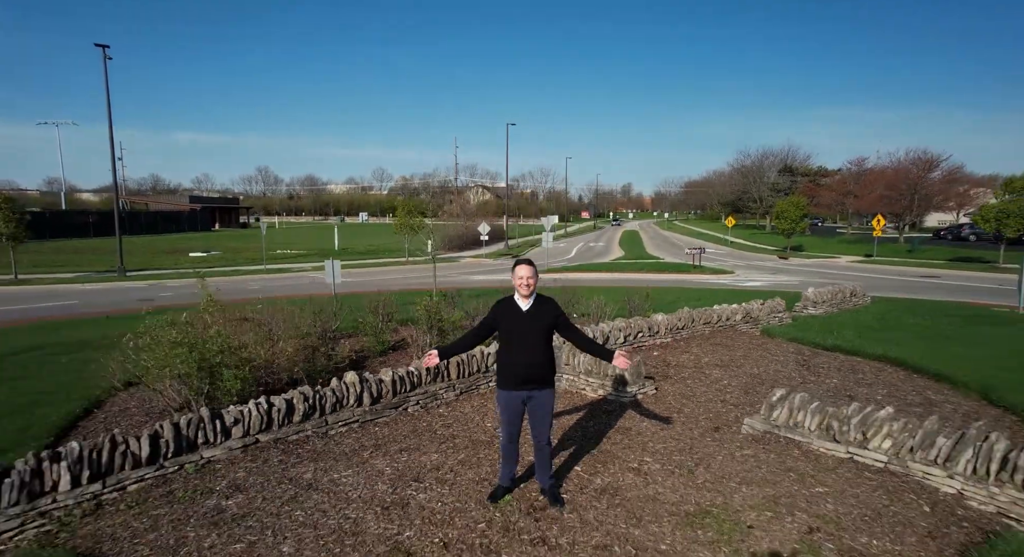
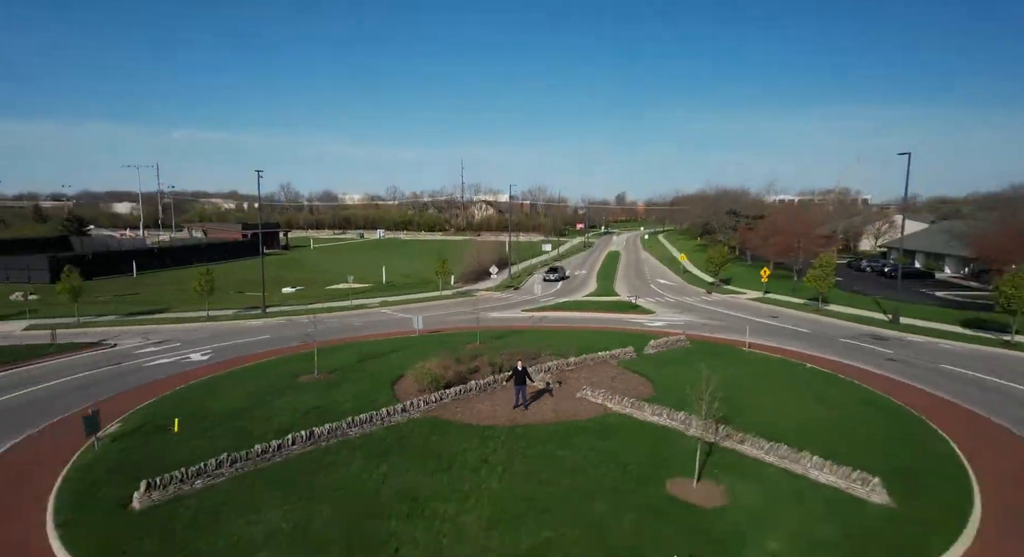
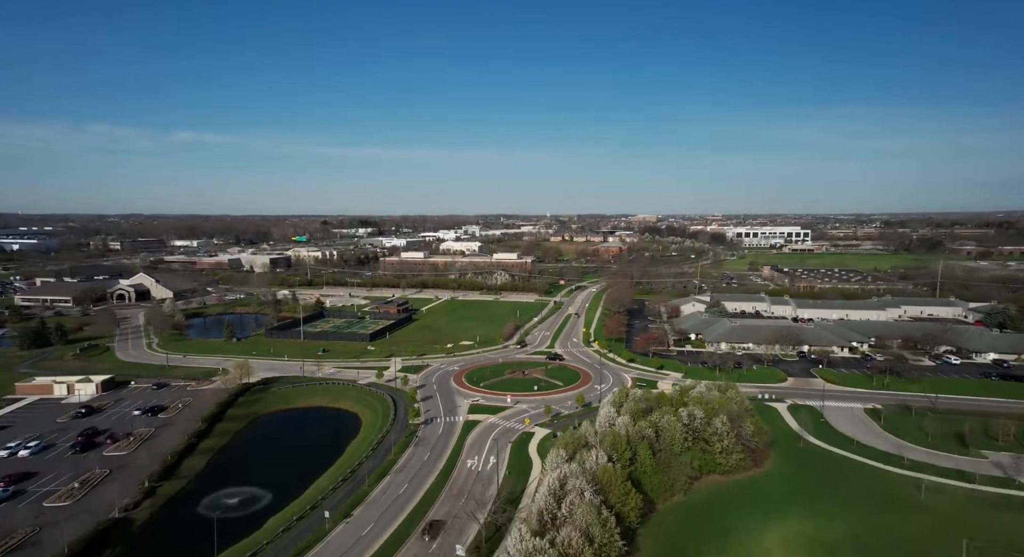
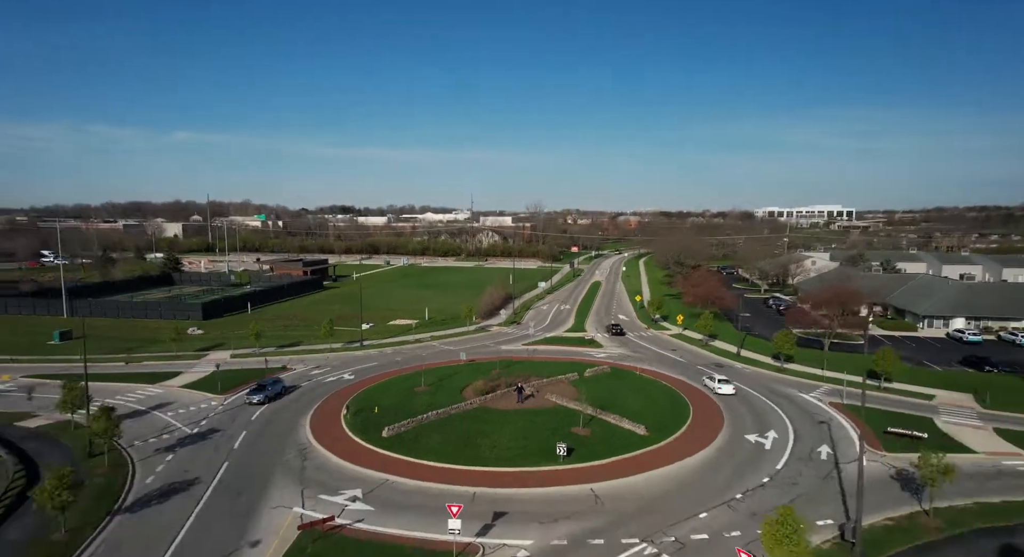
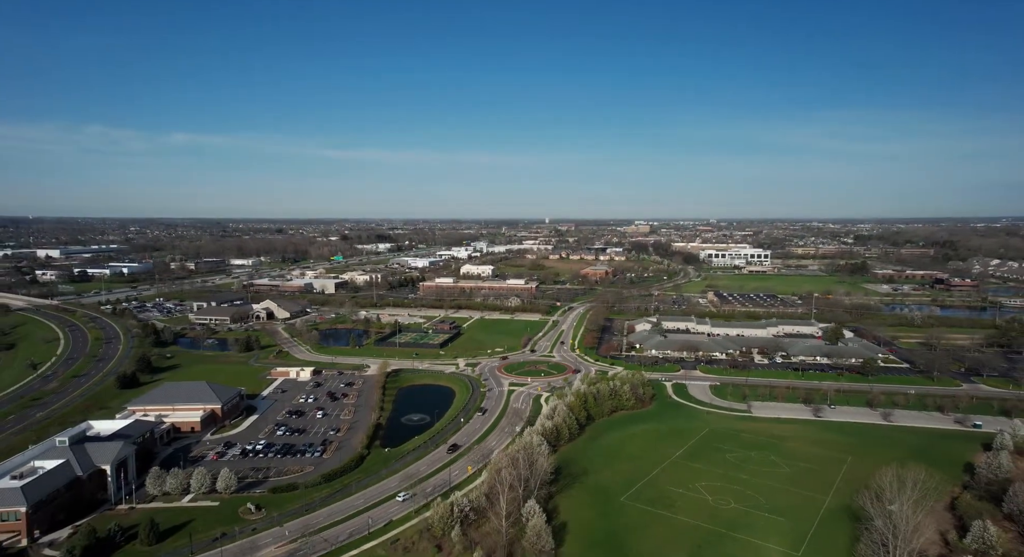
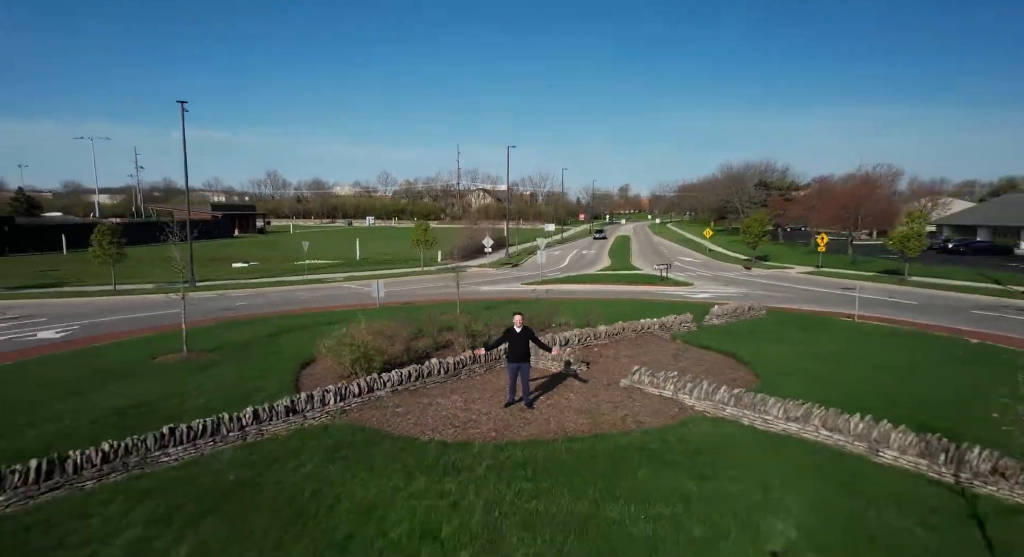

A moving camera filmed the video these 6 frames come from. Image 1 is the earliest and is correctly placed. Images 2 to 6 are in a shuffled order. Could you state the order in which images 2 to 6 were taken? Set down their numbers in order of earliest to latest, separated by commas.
6, 2, 4, 3, 5
